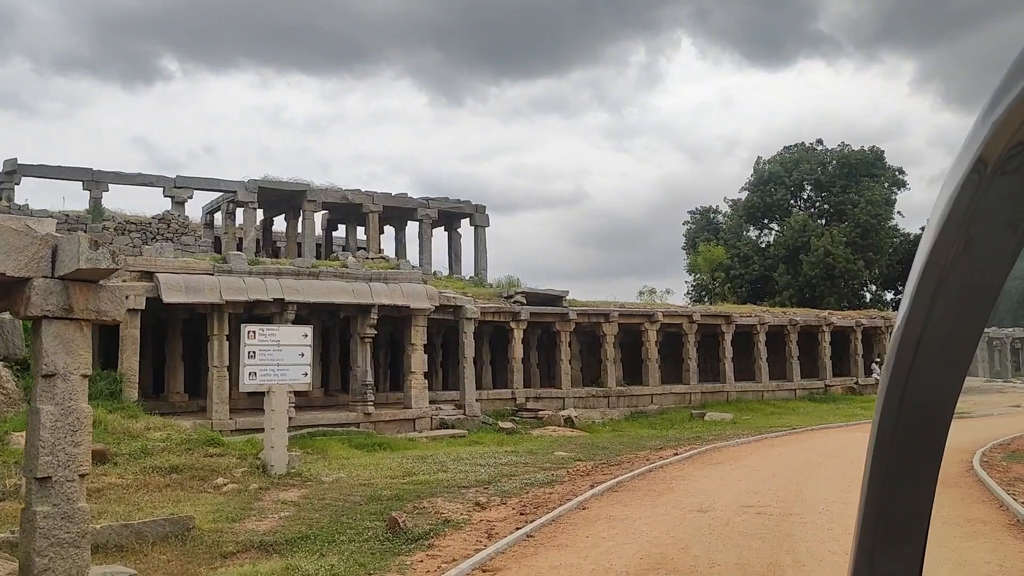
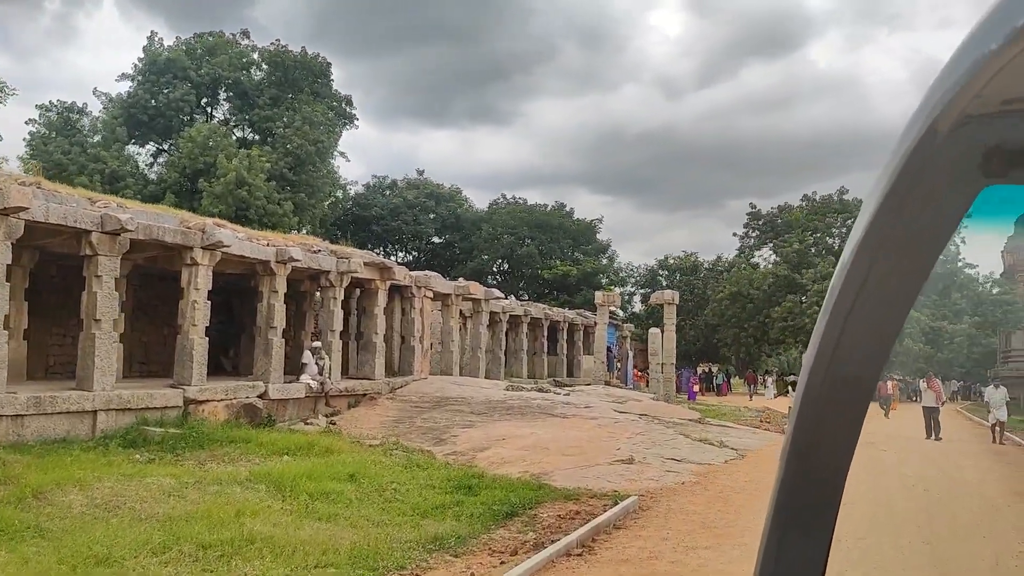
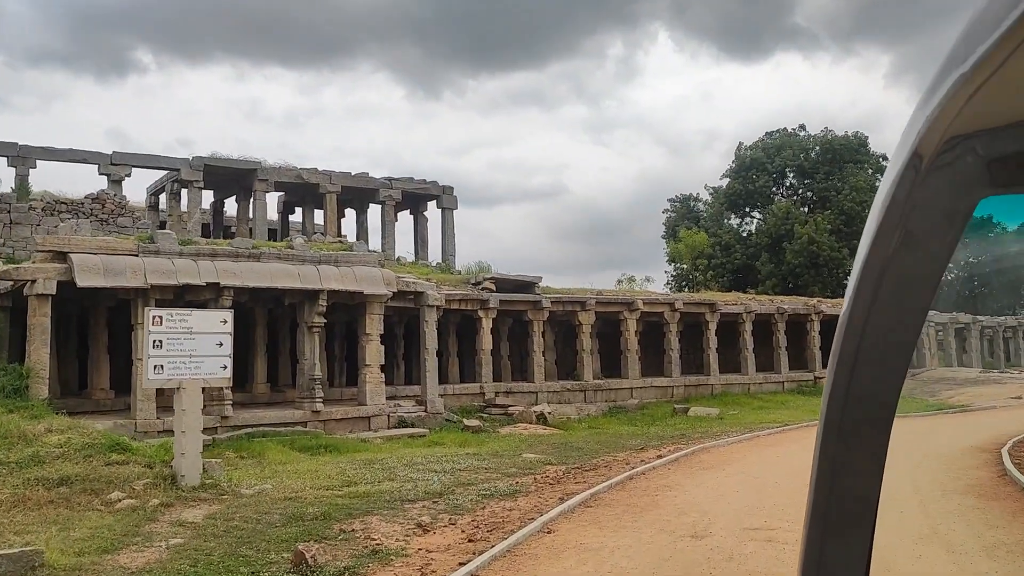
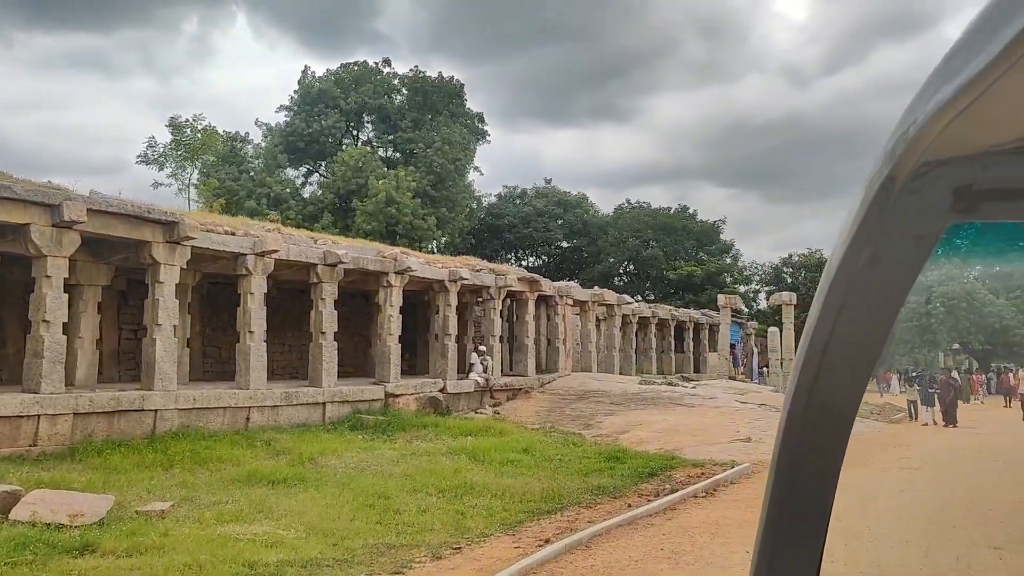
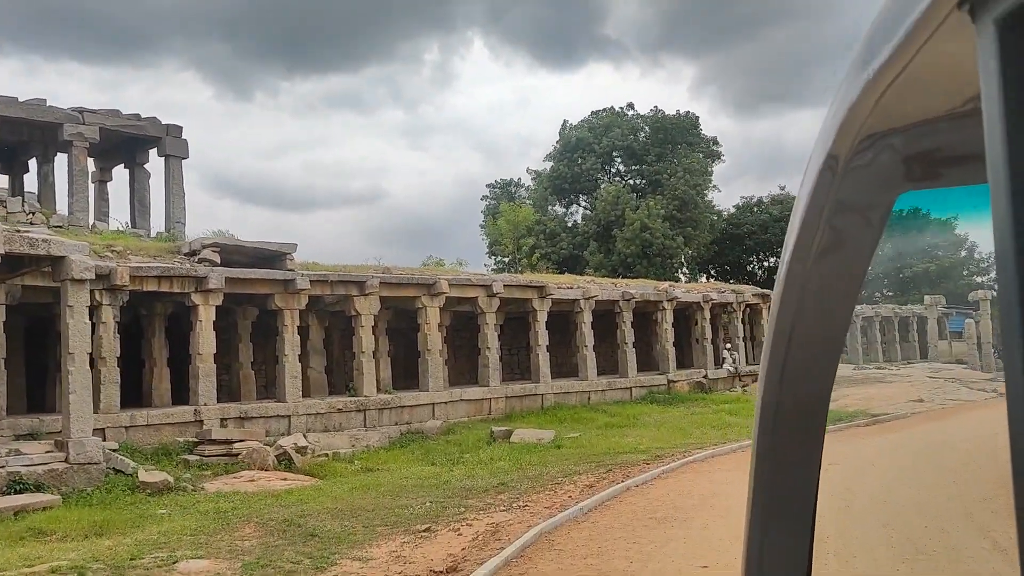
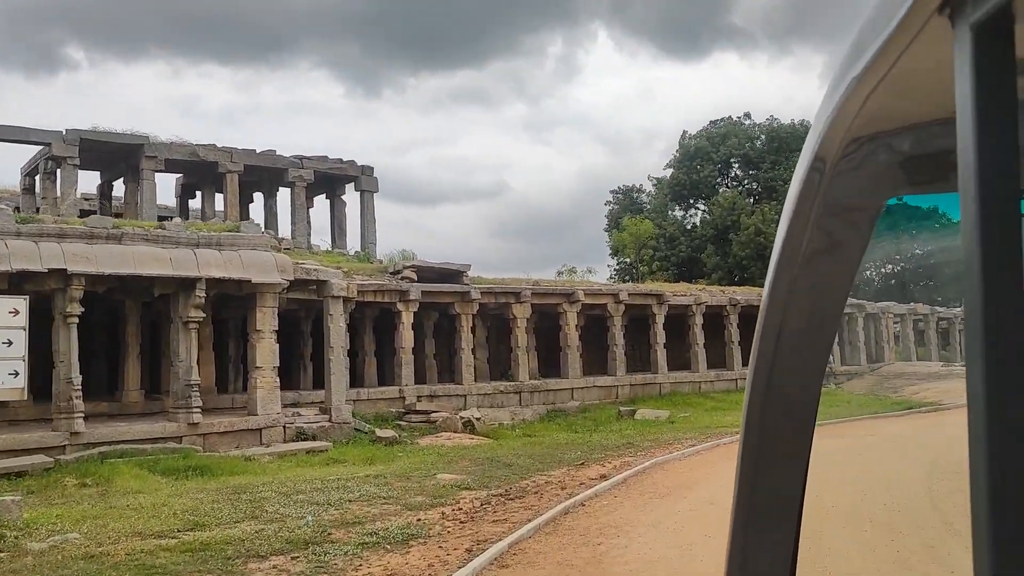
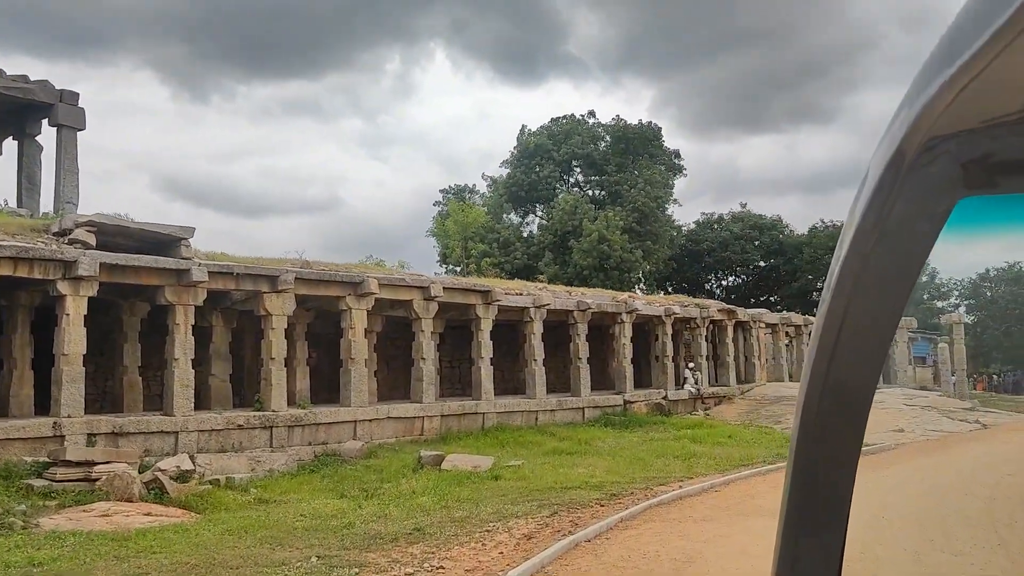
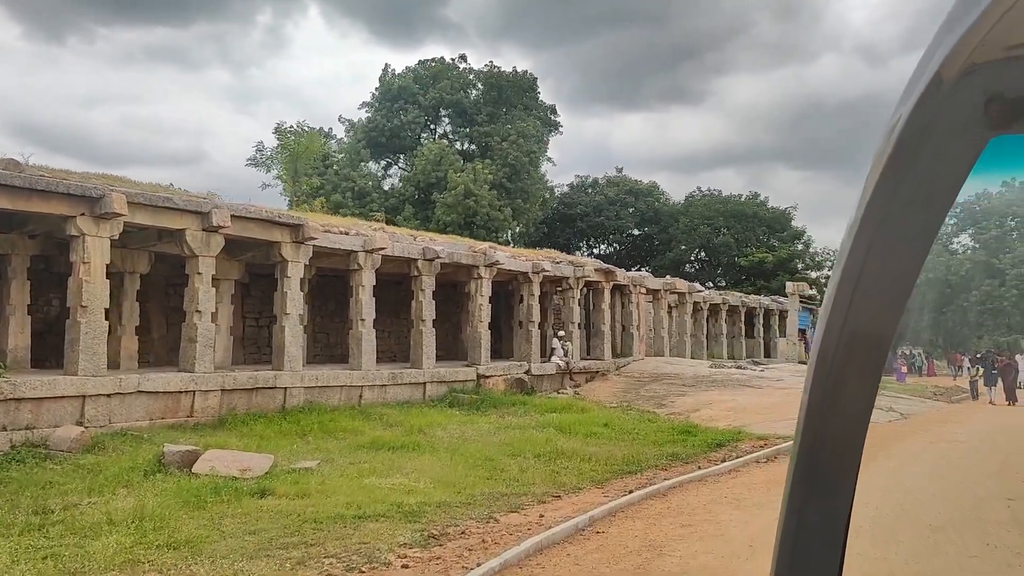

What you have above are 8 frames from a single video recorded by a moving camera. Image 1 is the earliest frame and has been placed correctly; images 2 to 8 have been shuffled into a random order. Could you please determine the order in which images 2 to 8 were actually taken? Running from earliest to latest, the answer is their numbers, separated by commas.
3, 6, 5, 7, 8, 4, 2
